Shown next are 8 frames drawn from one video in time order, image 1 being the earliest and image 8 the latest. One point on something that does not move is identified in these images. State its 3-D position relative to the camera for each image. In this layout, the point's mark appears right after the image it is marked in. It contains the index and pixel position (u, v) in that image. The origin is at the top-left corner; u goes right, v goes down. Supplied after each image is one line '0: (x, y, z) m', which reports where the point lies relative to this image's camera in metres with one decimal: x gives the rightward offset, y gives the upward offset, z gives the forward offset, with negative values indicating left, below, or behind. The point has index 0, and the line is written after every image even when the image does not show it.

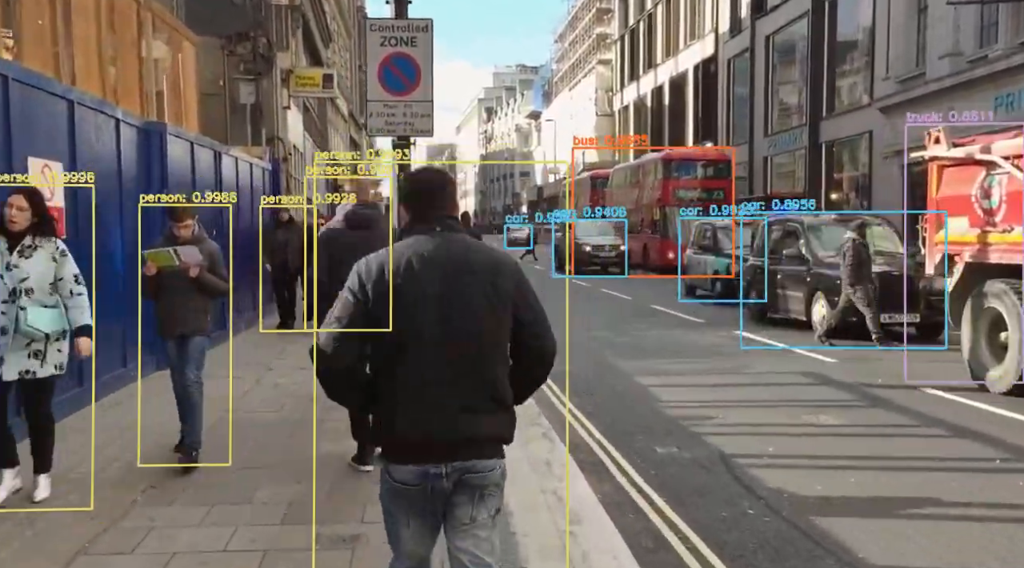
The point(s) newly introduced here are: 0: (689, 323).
0: (+2.8, -0.6, +17.2) m
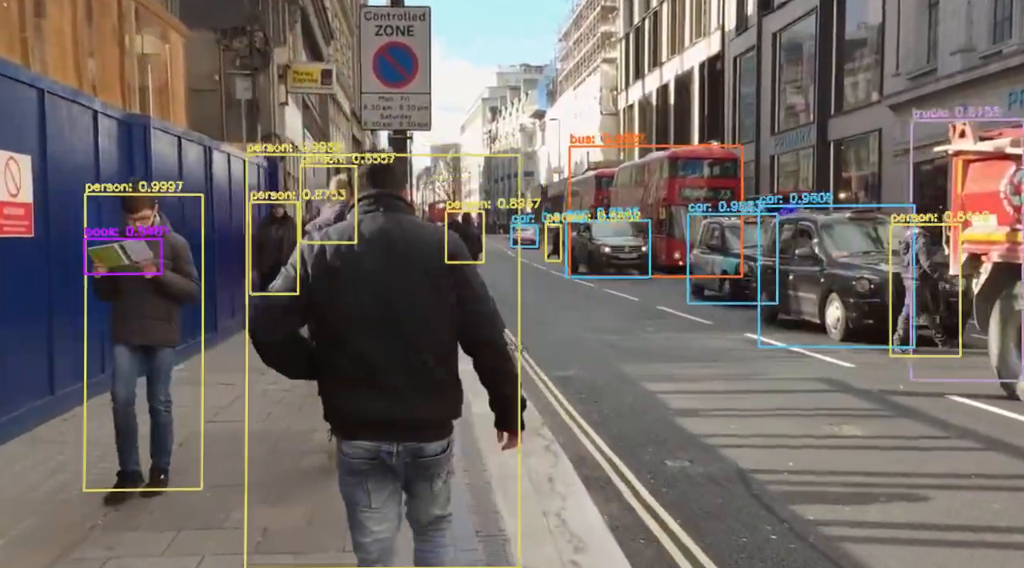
0: (+2.9, -0.6, +16.7) m
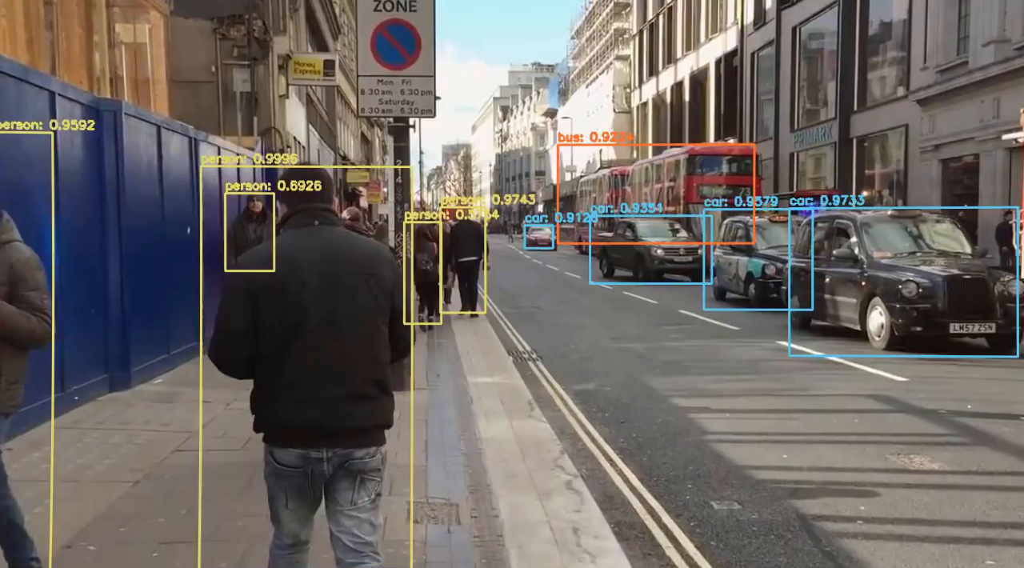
0: (+3.0, -0.7, +15.5) m
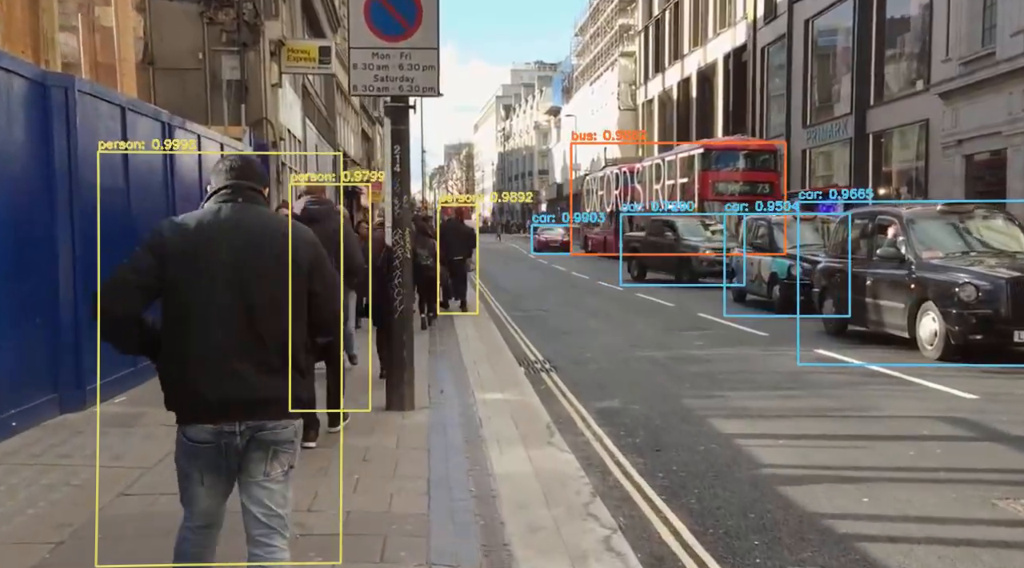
0: (+3.2, -0.7, +14.2) m
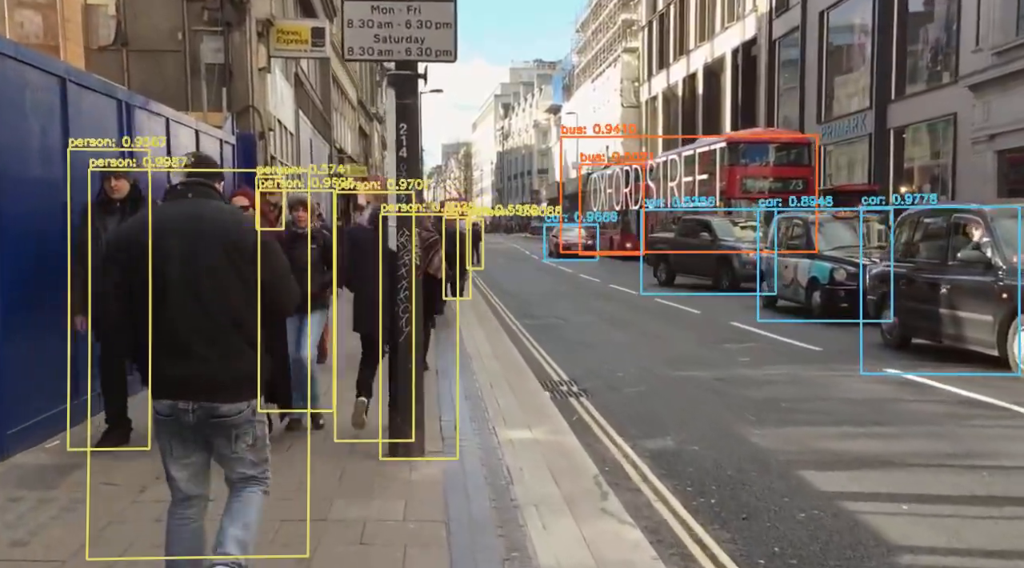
0: (+3.4, -0.8, +12.4) m
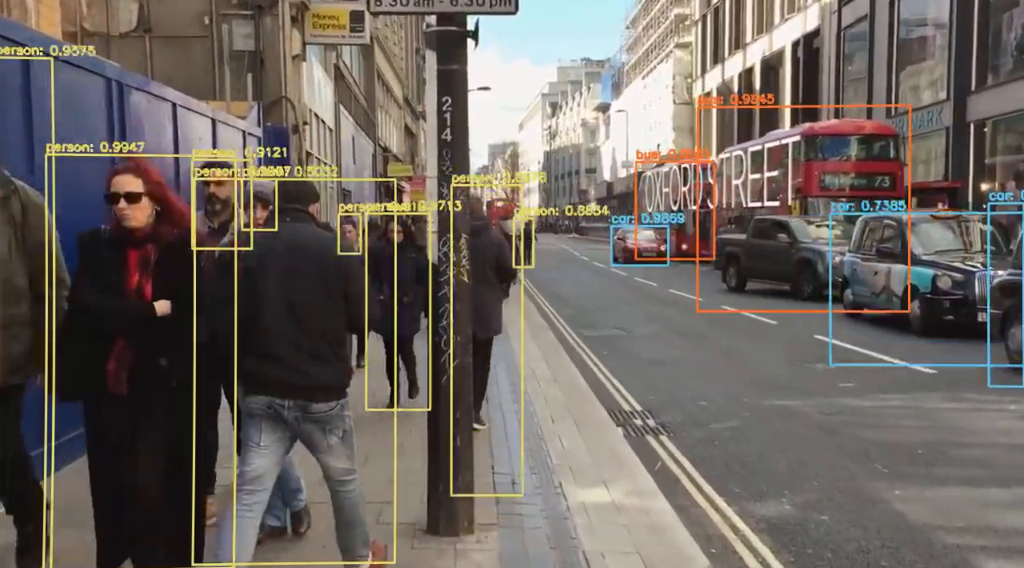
0: (+4.0, -0.9, +10.6) m
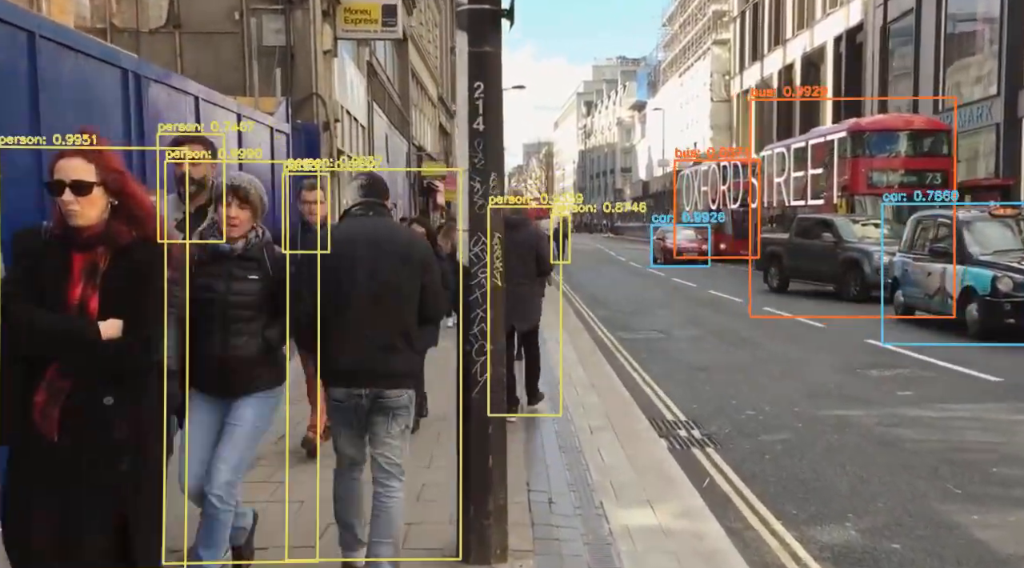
0: (+4.3, -0.9, +9.9) m
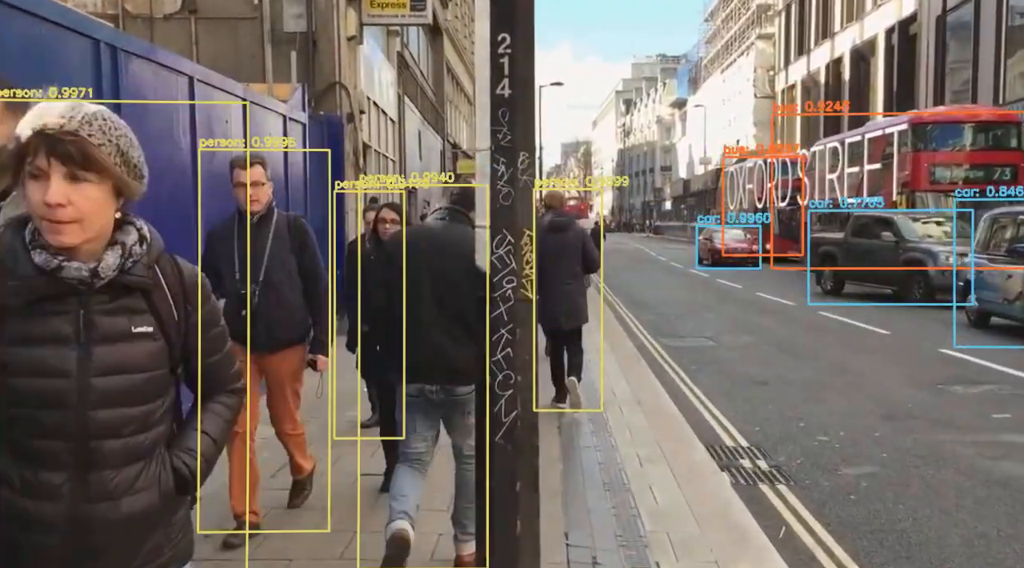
0: (+4.6, -1.0, +8.6) m
